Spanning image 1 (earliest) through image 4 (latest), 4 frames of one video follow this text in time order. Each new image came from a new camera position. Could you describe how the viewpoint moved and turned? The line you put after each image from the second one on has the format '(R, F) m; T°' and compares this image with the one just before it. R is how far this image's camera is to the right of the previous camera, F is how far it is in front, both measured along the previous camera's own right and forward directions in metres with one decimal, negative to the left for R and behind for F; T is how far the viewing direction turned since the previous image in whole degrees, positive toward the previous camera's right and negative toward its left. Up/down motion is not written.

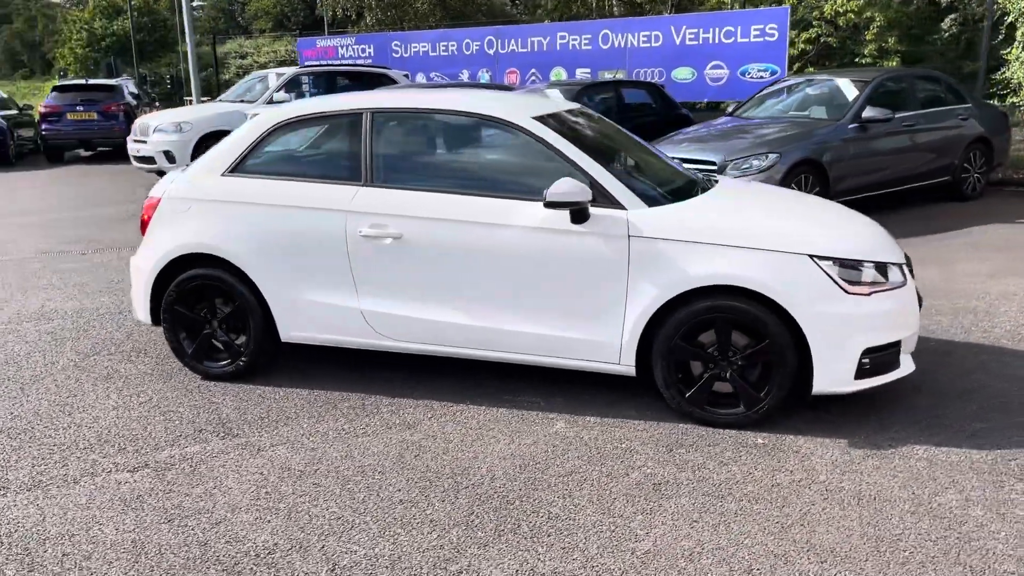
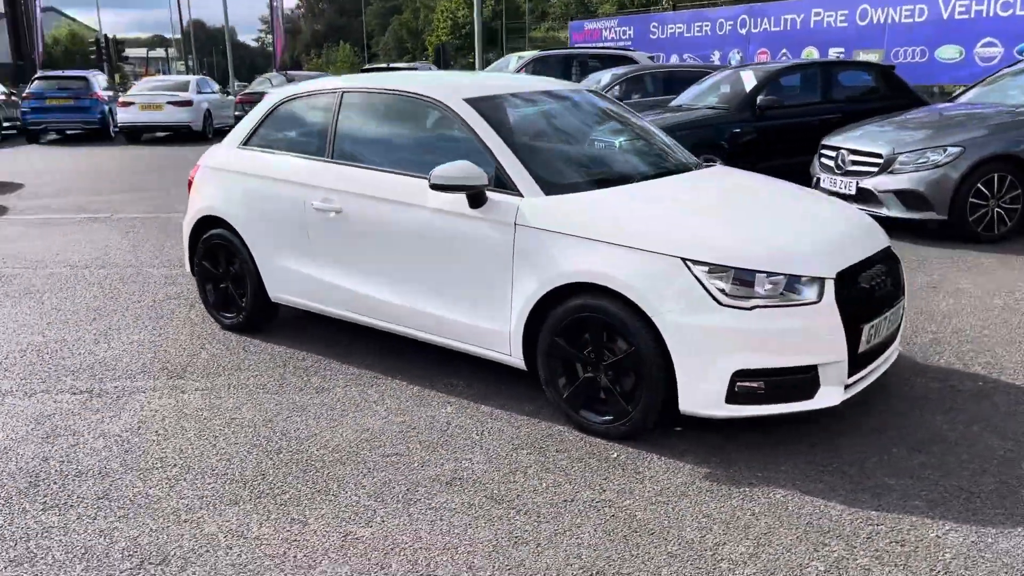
(+2.0, +0.4) m; -22°
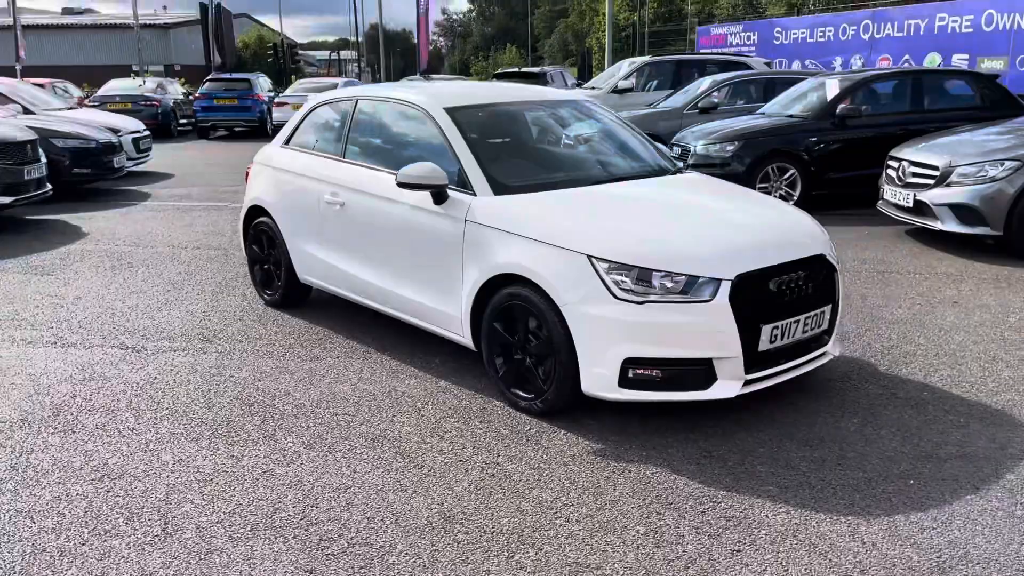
(+1.0, -0.4) m; -10°
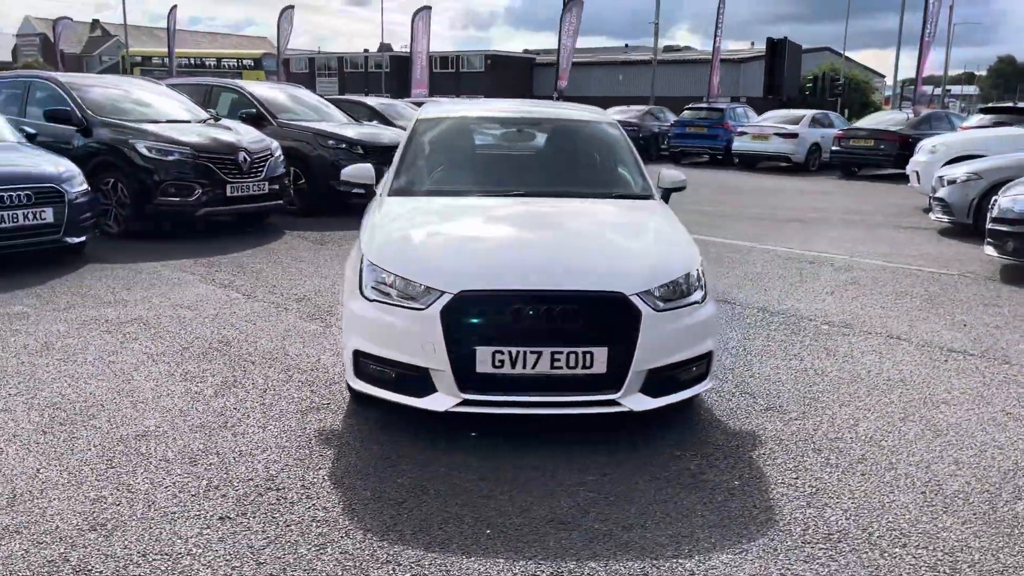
(+3.3, +0.9) m; -36°
